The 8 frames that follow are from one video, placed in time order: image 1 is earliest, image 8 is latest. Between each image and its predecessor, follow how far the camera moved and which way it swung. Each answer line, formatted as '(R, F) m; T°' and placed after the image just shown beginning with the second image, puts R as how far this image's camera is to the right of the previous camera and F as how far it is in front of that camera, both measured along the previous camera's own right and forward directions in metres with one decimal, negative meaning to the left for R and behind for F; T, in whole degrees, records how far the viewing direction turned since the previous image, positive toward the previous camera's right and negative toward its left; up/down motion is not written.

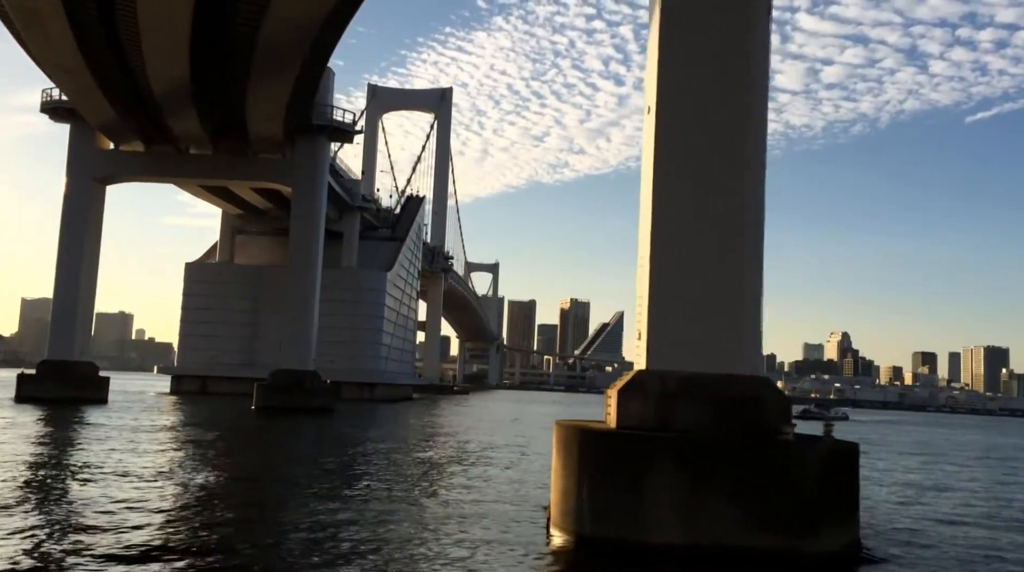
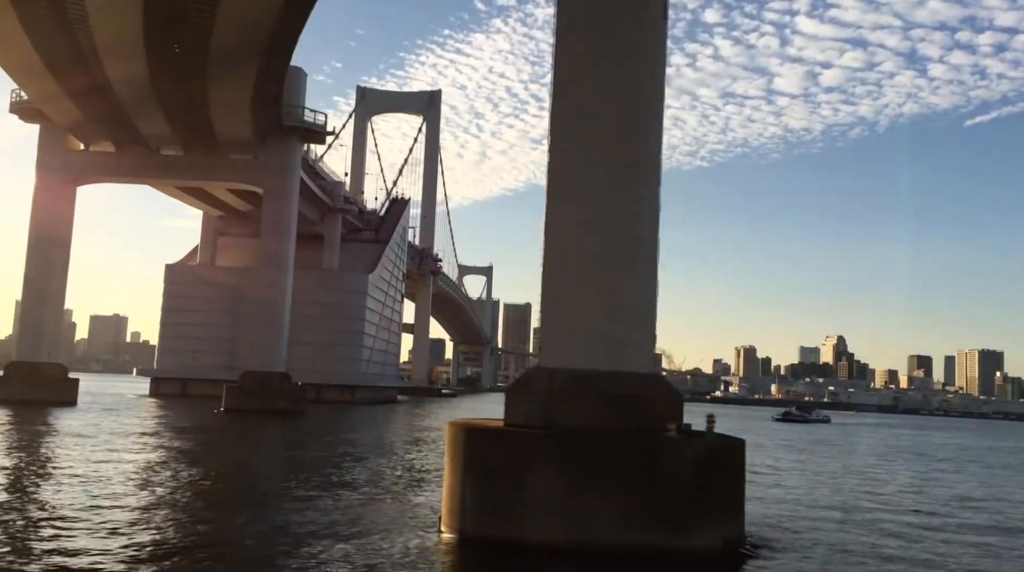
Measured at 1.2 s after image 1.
(+0.9, +0.1) m; 0°
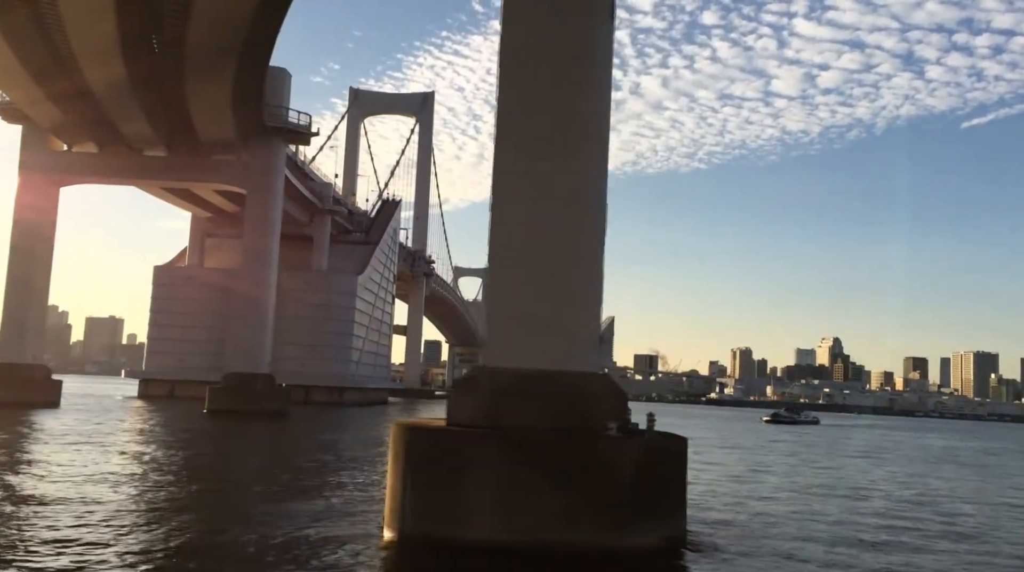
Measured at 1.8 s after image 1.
(+0.4, 0.0) m; 0°
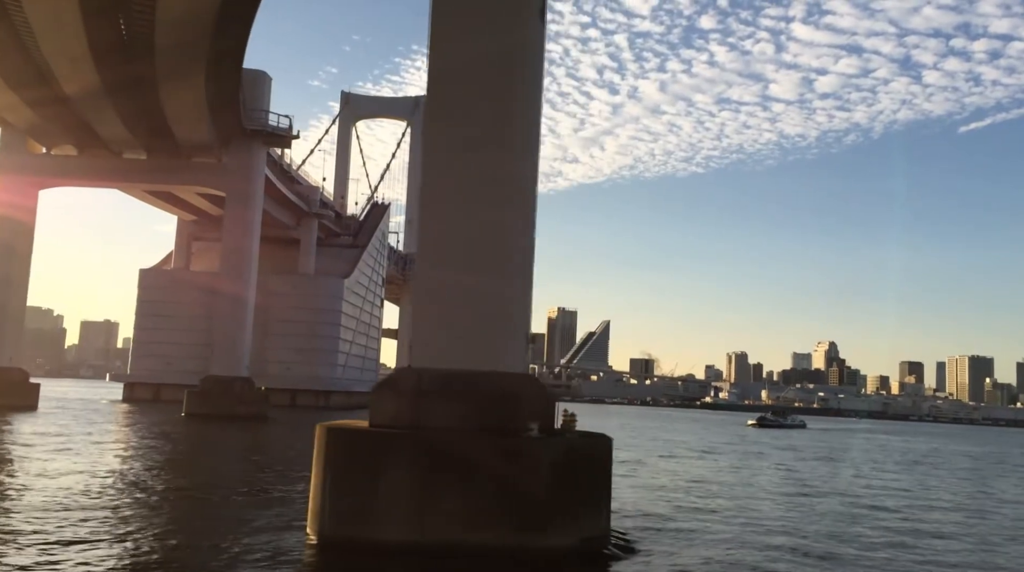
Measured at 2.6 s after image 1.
(+0.6, +0.1) m; 0°
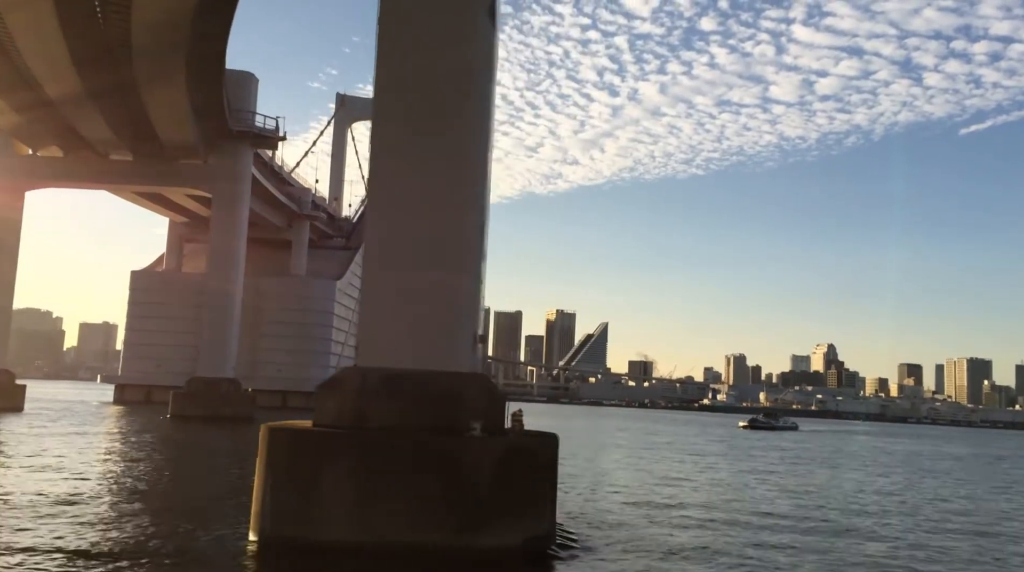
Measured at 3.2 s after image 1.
(+0.4, +0.1) m; 0°
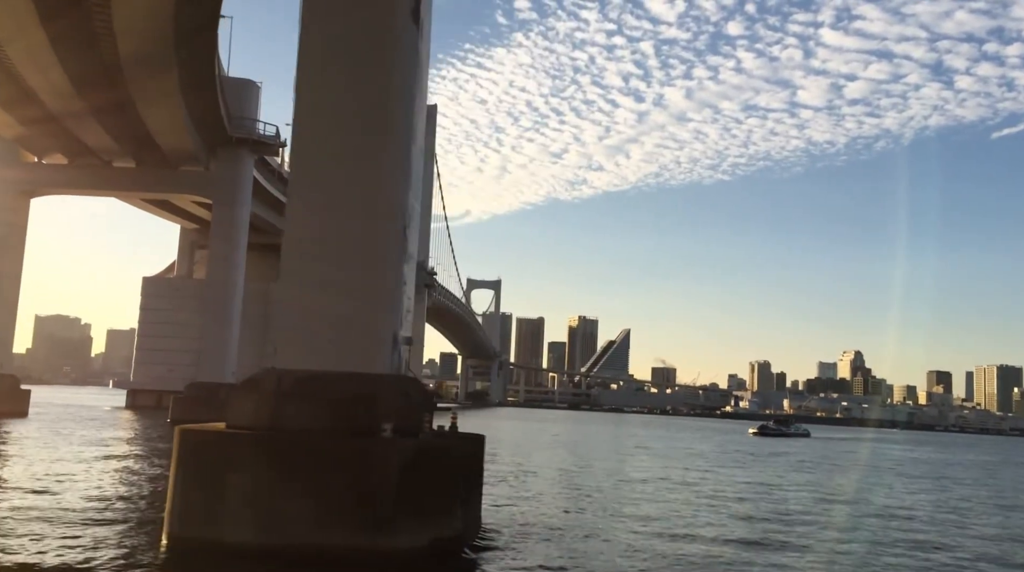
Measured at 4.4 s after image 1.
(+0.9, +0.1) m; -2°
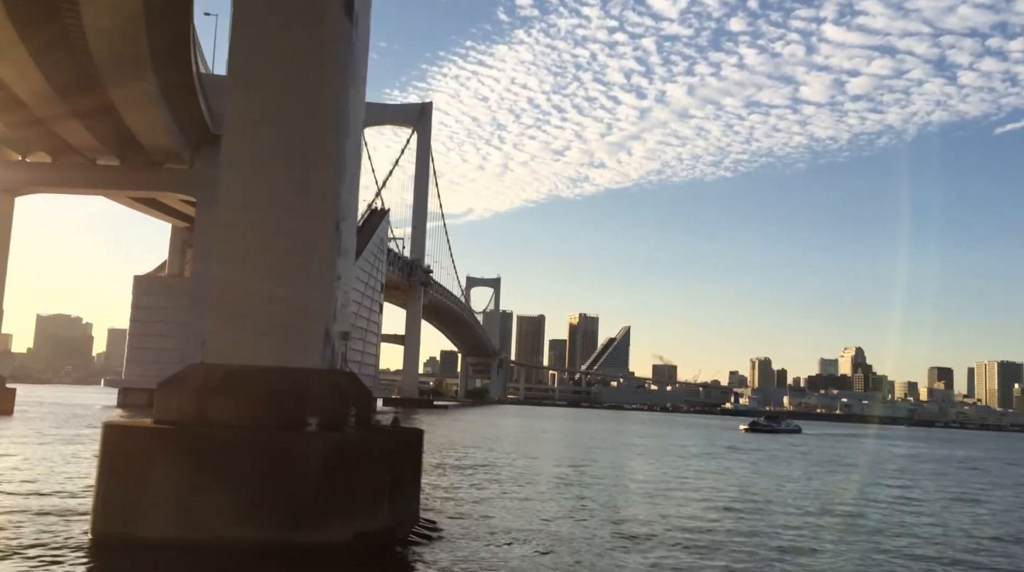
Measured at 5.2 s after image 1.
(+0.6, 0.0) m; 0°
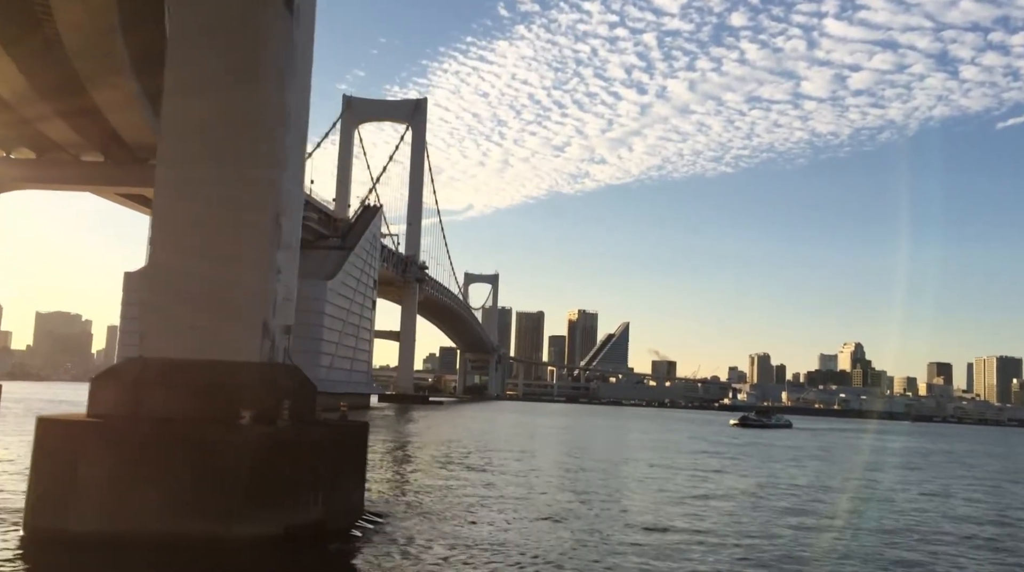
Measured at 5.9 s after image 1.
(+0.5, 0.0) m; 0°
